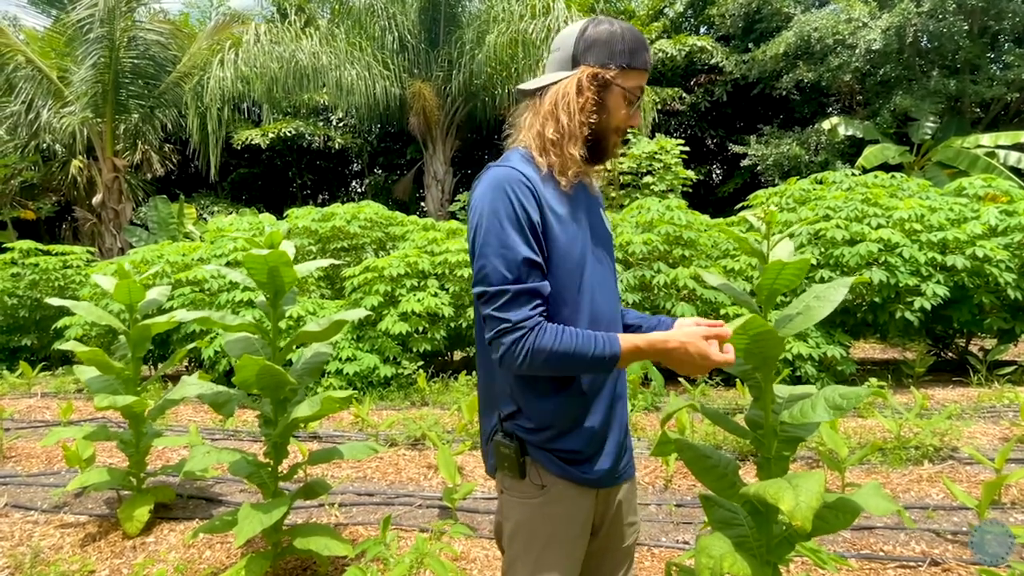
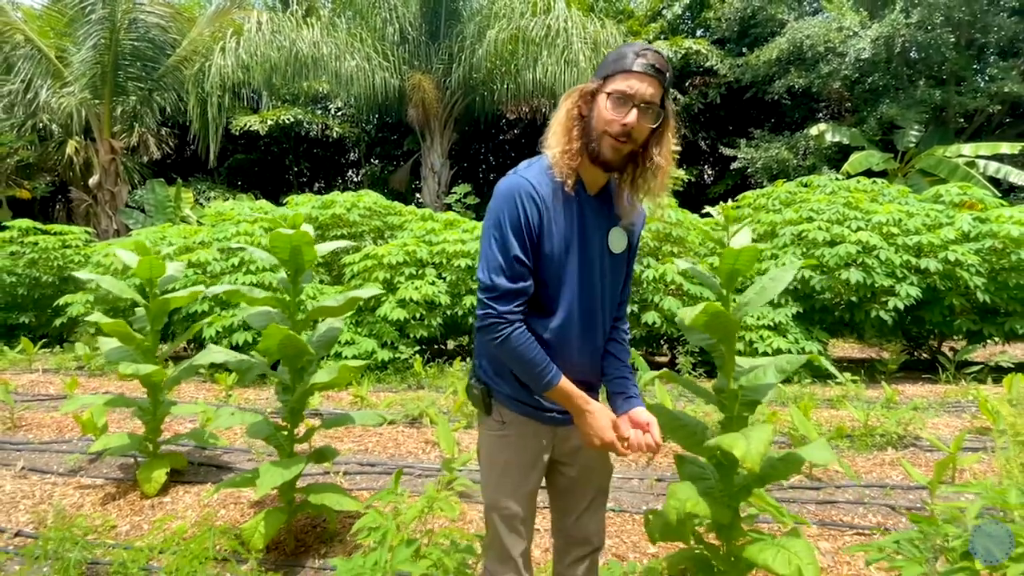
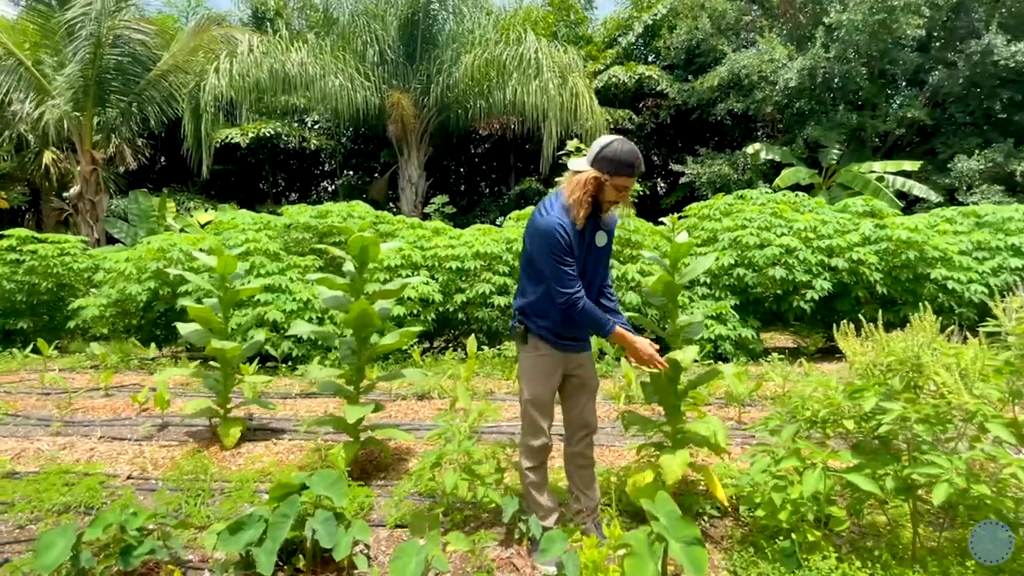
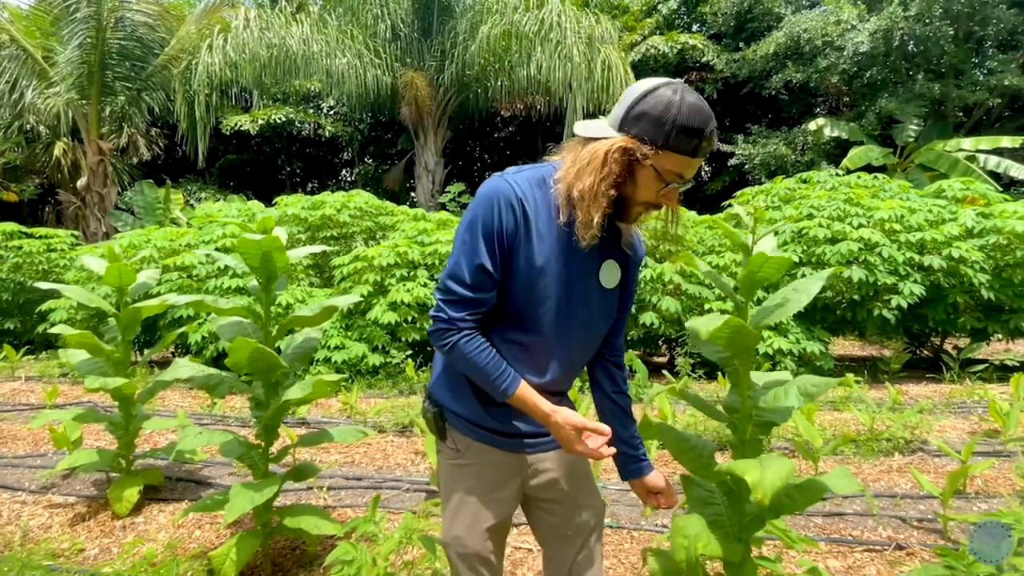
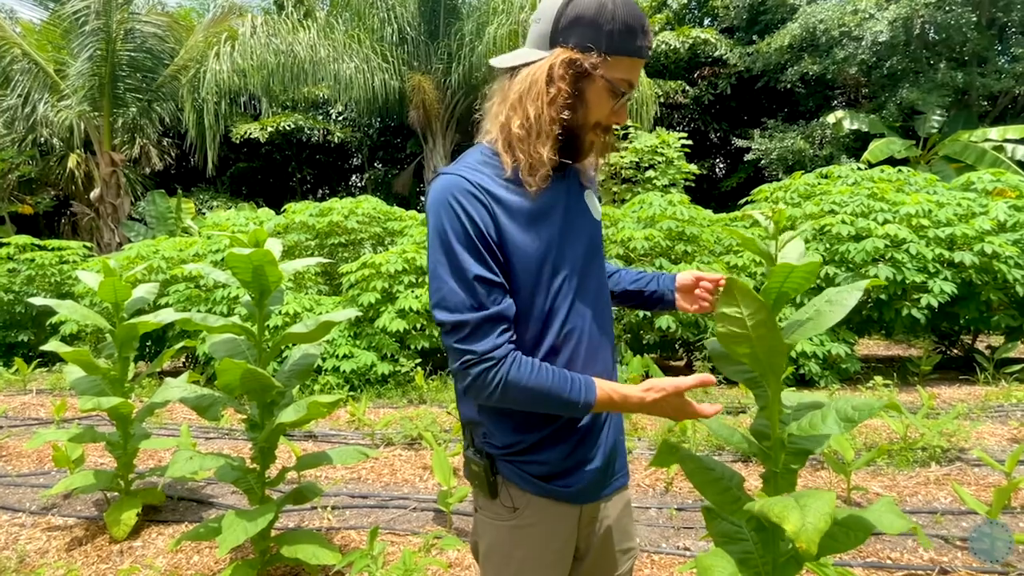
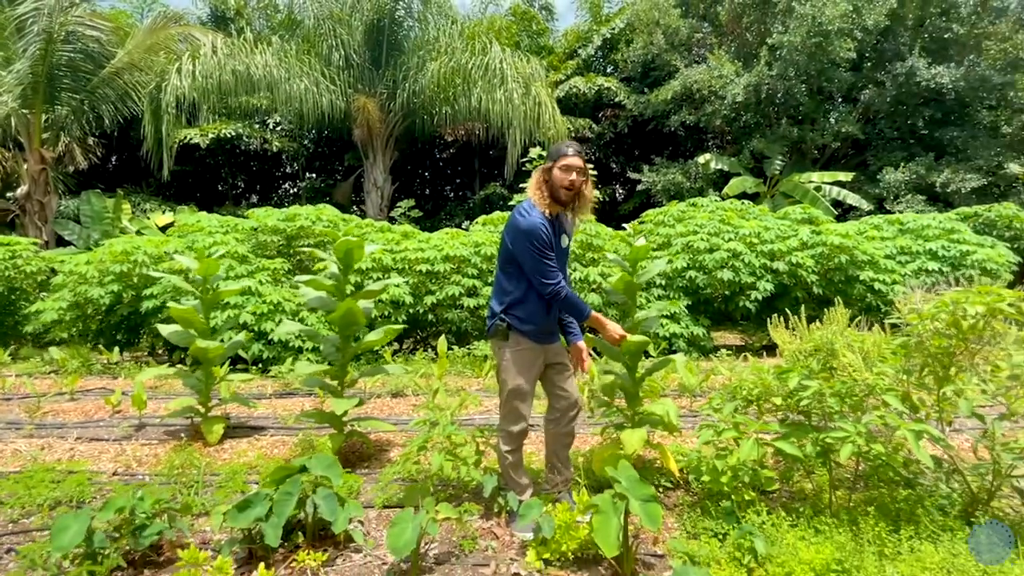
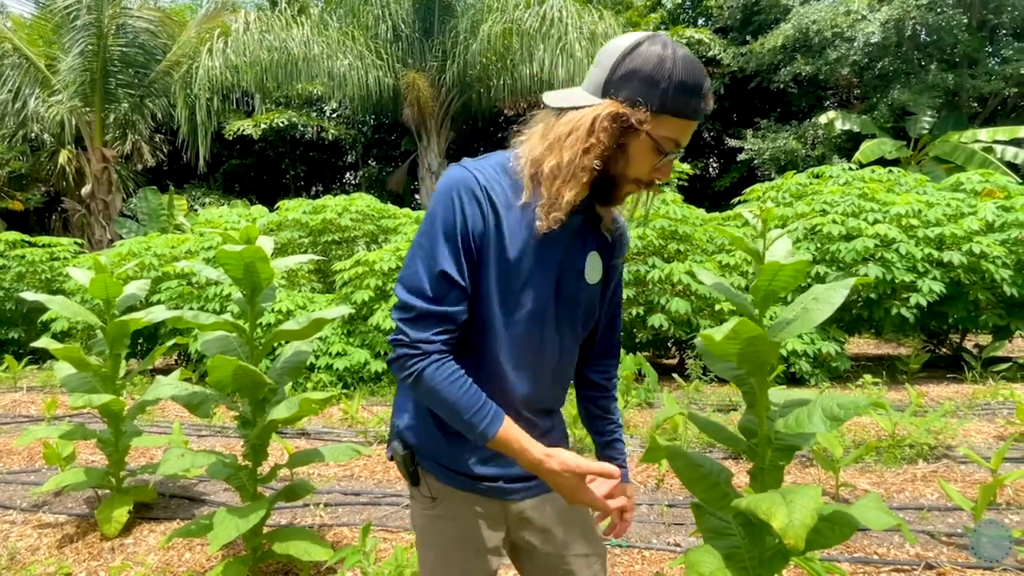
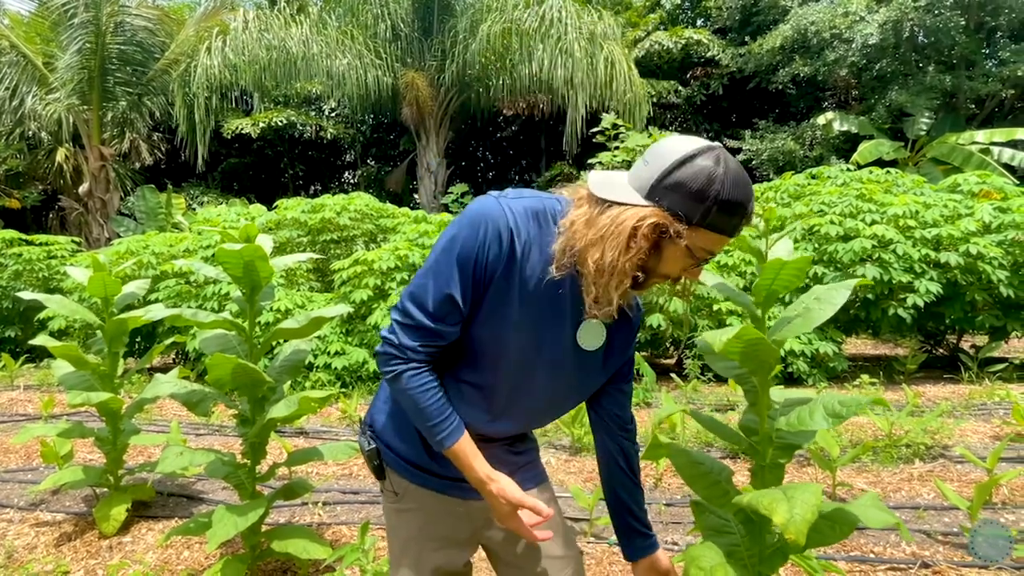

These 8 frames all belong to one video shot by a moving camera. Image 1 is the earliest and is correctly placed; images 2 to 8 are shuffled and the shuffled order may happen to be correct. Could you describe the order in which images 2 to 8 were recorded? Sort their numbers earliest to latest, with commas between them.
5, 7, 8, 4, 2, 3, 6
